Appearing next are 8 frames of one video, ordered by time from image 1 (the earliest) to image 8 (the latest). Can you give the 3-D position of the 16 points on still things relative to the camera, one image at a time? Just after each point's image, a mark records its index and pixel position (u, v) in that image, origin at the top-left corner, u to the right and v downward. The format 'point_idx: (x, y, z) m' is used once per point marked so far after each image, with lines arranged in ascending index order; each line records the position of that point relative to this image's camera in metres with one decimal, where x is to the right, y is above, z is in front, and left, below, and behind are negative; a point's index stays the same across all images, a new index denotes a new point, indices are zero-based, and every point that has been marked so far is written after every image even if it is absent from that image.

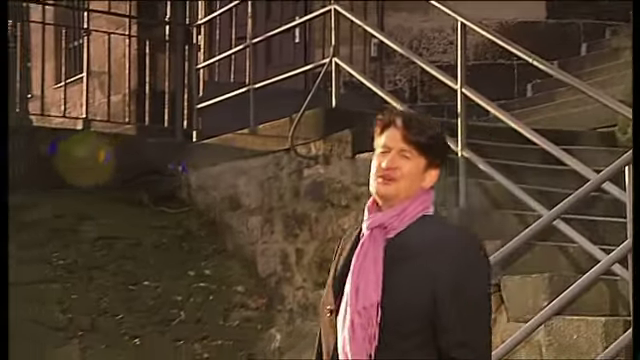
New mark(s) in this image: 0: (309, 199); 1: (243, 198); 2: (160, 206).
0: (-0.1, -0.2, +5.2) m
1: (-0.7, -0.2, +5.2) m
2: (-1.3, -0.2, +5.1) m
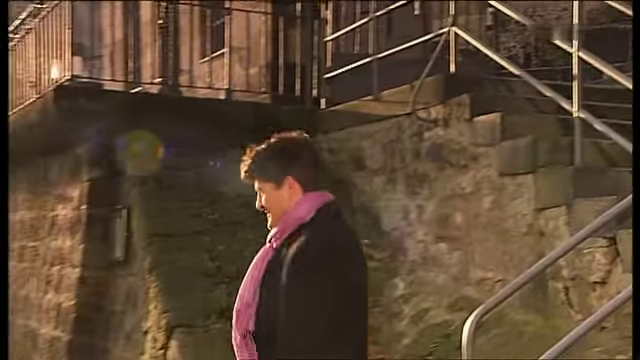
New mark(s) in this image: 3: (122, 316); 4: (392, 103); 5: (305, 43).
0: (+0.9, +0.2, +5.5) m
1: (+0.4, +0.2, +5.6) m
2: (-0.2, +0.1, +5.6) m
3: (-1.6, -1.1, +5.0) m
4: (+0.6, +0.7, +5.7) m
5: (-0.1, +1.3, +5.7) m
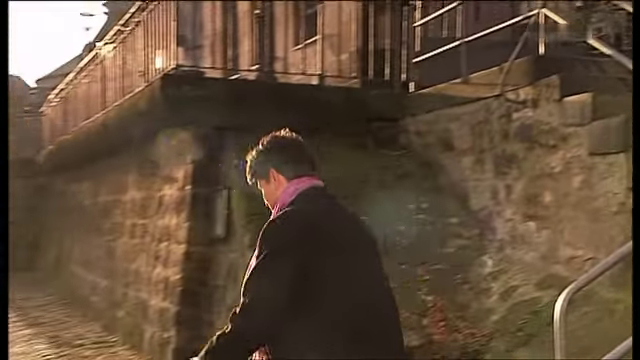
0: (+1.7, +0.4, +5.5) m
1: (+1.2, +0.4, +5.7) m
2: (+0.6, +0.3, +5.8) m
3: (-0.8, -1.0, +5.5) m
4: (+1.5, +0.9, +5.7) m
5: (+0.7, +1.4, +5.8) m
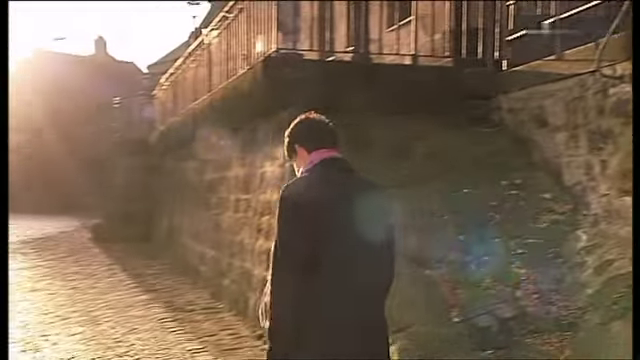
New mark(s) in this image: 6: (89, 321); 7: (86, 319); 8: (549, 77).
0: (+2.6, +0.6, +5.4) m
1: (+2.1, +0.6, +5.7) m
2: (+1.5, +0.5, +5.9) m
3: (0.0, -0.8, +5.8) m
4: (+2.3, +1.1, +5.7) m
5: (+1.6, +1.7, +5.9) m
6: (-2.8, -1.7, +7.7) m
7: (-2.9, -1.7, +7.7) m
8: (+2.1, +1.0, +5.8) m
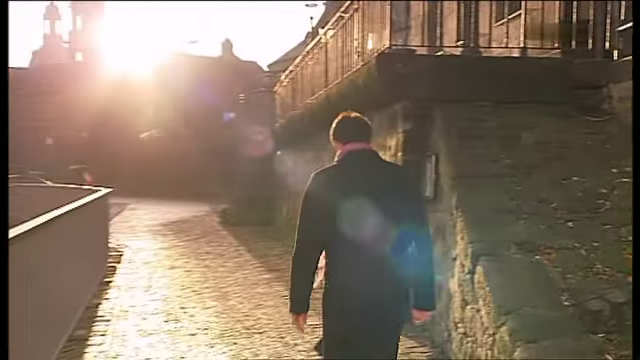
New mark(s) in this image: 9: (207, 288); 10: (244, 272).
0: (+3.6, +0.7, +5.3) m
1: (+3.2, +0.7, +5.7) m
2: (+2.6, +0.6, +6.0) m
3: (+1.1, -0.6, +6.2) m
4: (+3.4, +1.2, +5.6) m
5: (+2.6, +1.8, +5.9) m
6: (-1.3, -1.6, +8.5) m
7: (-1.4, -1.6, +8.6) m
8: (+3.2, +1.1, +5.8) m
9: (-1.5, -1.5, +8.8) m
10: (-1.1, -1.4, +9.6) m
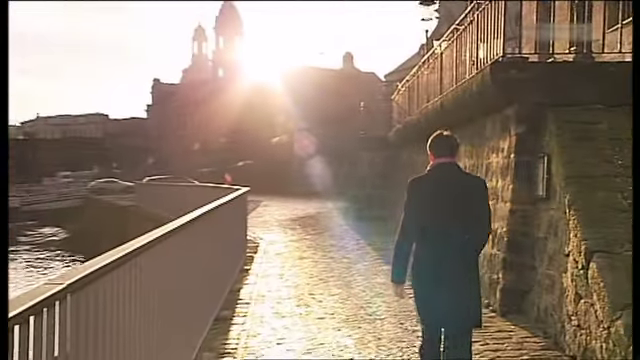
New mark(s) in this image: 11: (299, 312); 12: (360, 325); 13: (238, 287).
0: (+4.7, +0.7, +5.4) m
1: (+4.3, +0.7, +5.8) m
2: (+3.8, +0.6, +6.2) m
3: (+2.4, -0.7, +6.6) m
4: (+4.5, +1.2, +5.7) m
5: (+3.8, +1.8, +6.1) m
6: (+0.4, -1.6, +9.3) m
7: (+0.3, -1.5, +9.4) m
8: (+4.4, +1.1, +5.9) m
9: (+0.2, -1.5, +9.6) m
10: (+0.8, -1.4, +10.4) m
11: (-0.3, -1.8, +8.3) m
12: (+0.5, -1.9, +7.9) m
13: (-1.2, -1.6, +9.3) m
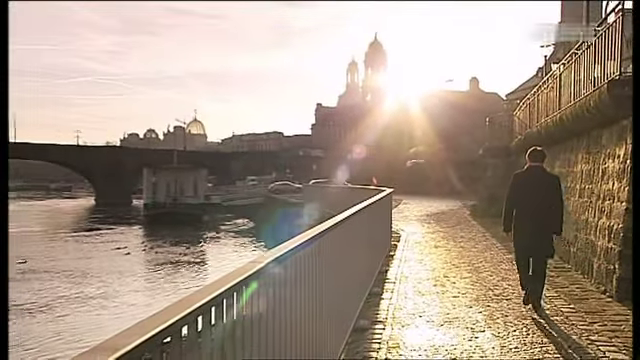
0: (+6.1, +0.7, +6.3) m
1: (+5.9, +0.7, +6.7) m
2: (+5.5, +0.6, +7.3) m
3: (+4.2, -0.7, +7.9) m
4: (+6.1, +1.2, +6.6) m
5: (+5.5, +1.8, +7.1) m
6: (+2.7, -1.6, +10.9) m
7: (+2.7, -1.6, +11.0) m
8: (+6.0, +1.1, +6.8) m
9: (+2.6, -1.5, +11.3) m
10: (+3.3, -1.4, +11.9) m
11: (+1.9, -1.8, +10.1) m
12: (+2.6, -1.9, +9.5) m
13: (+1.2, -1.6, +11.2) m
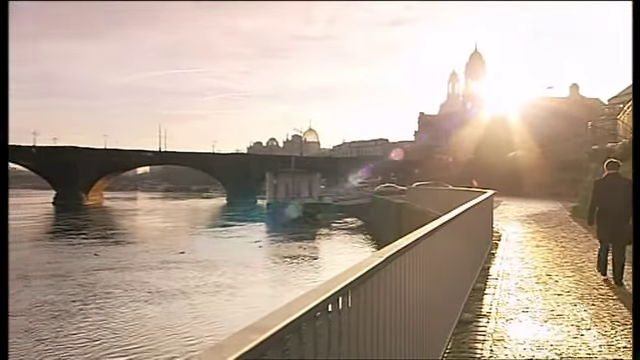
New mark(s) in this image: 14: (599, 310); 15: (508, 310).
0: (+7.3, +0.7, +6.2) m
1: (+7.2, +0.7, +6.7) m
2: (+6.8, +0.6, +7.3) m
3: (+5.7, -0.7, +8.1) m
4: (+7.3, +1.2, +6.6) m
5: (+6.8, +1.8, +7.2) m
6: (+4.6, -1.6, +11.3) m
7: (+4.6, -1.6, +11.4) m
8: (+7.2, +1.1, +6.8) m
9: (+4.6, -1.6, +11.7) m
10: (+5.3, -1.5, +12.2) m
11: (+3.7, -1.8, +10.6) m
12: (+4.3, -1.9, +9.9) m
13: (+3.1, -1.7, +11.8) m
14: (+4.2, -2.0, +9.6) m
15: (+2.9, -2.0, +9.8) m
